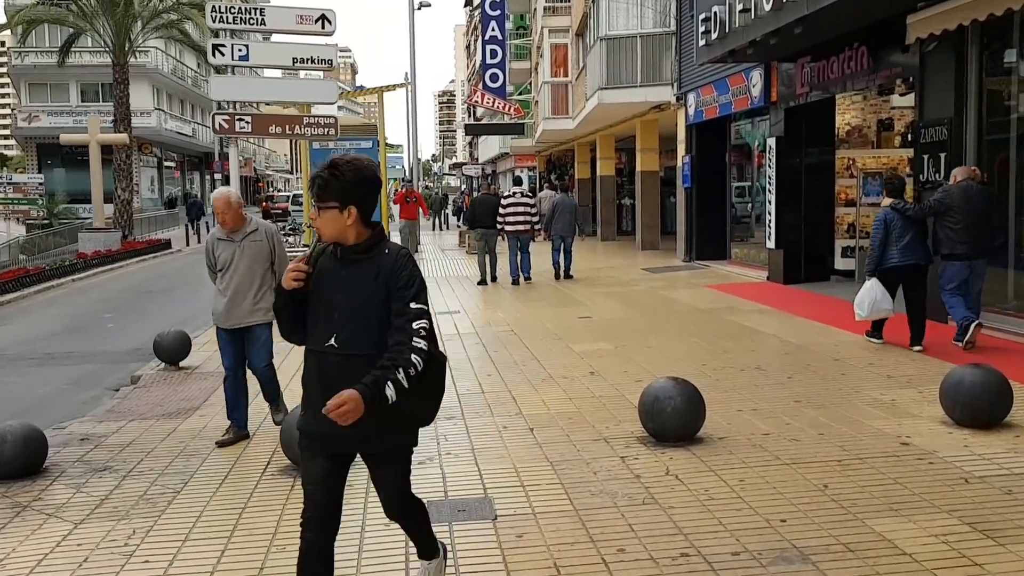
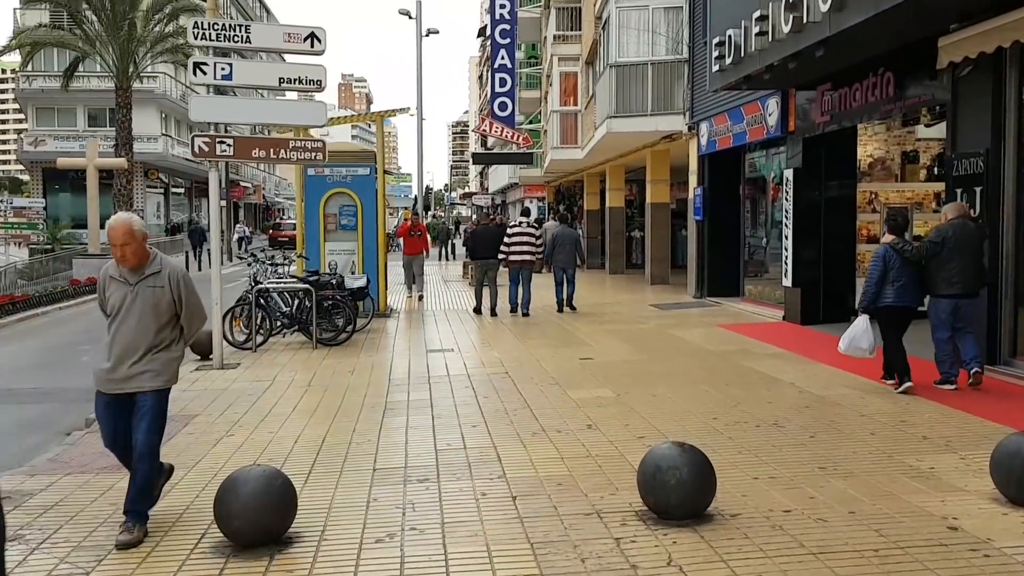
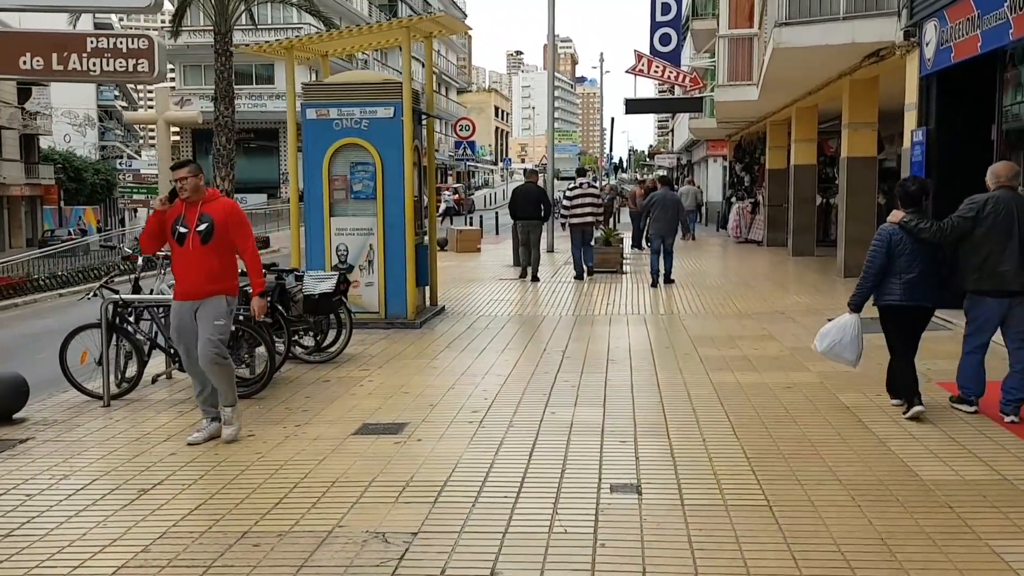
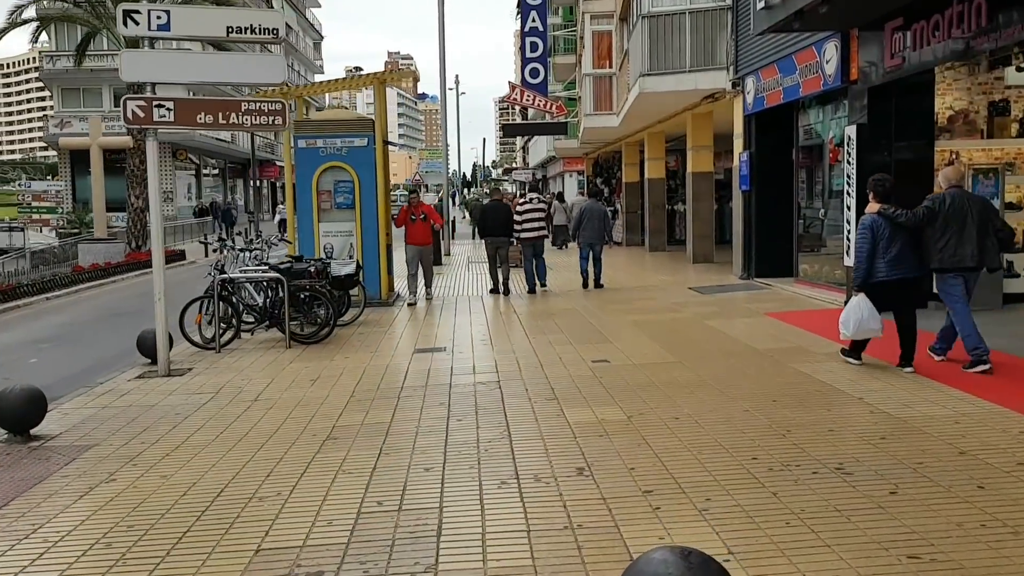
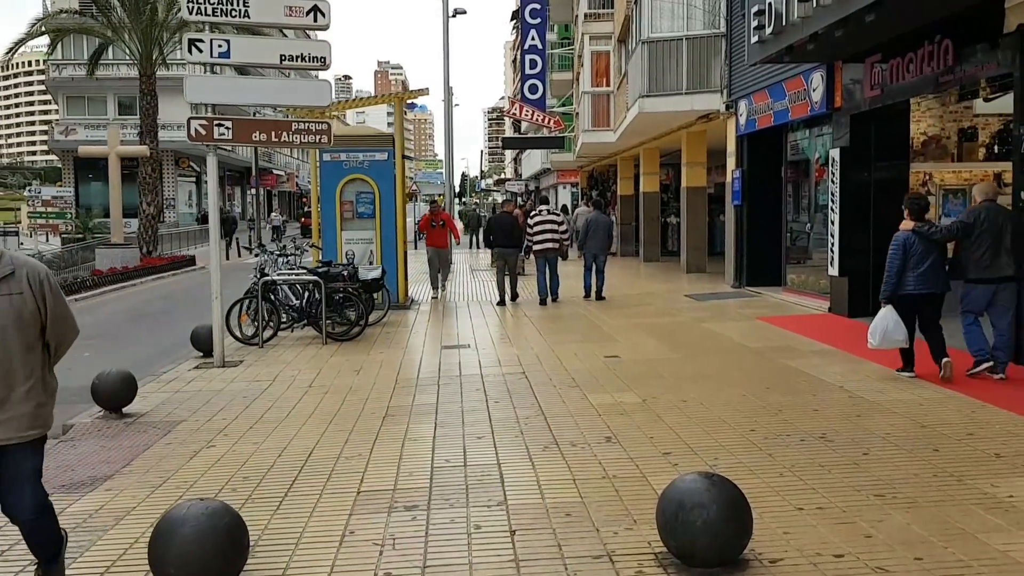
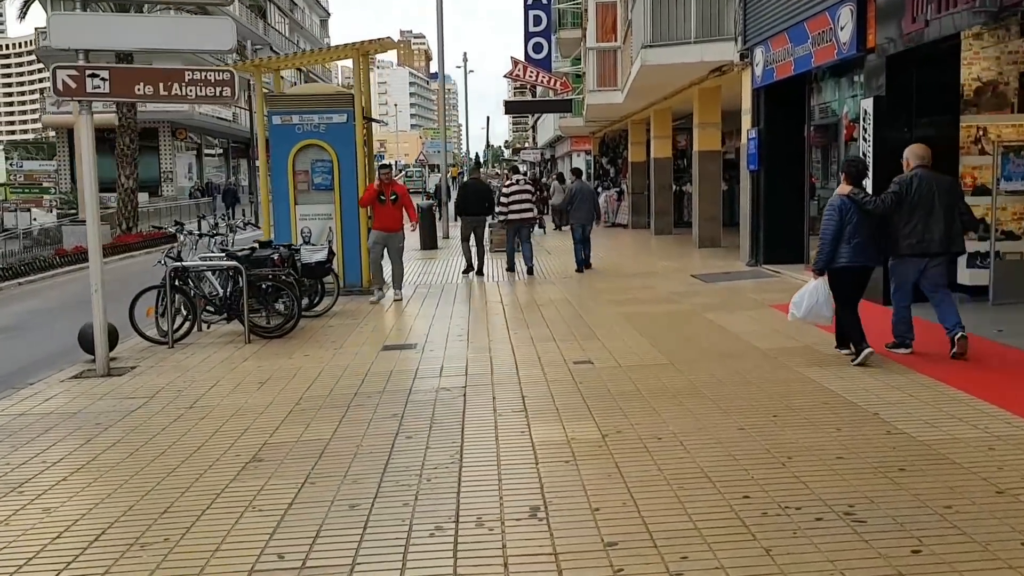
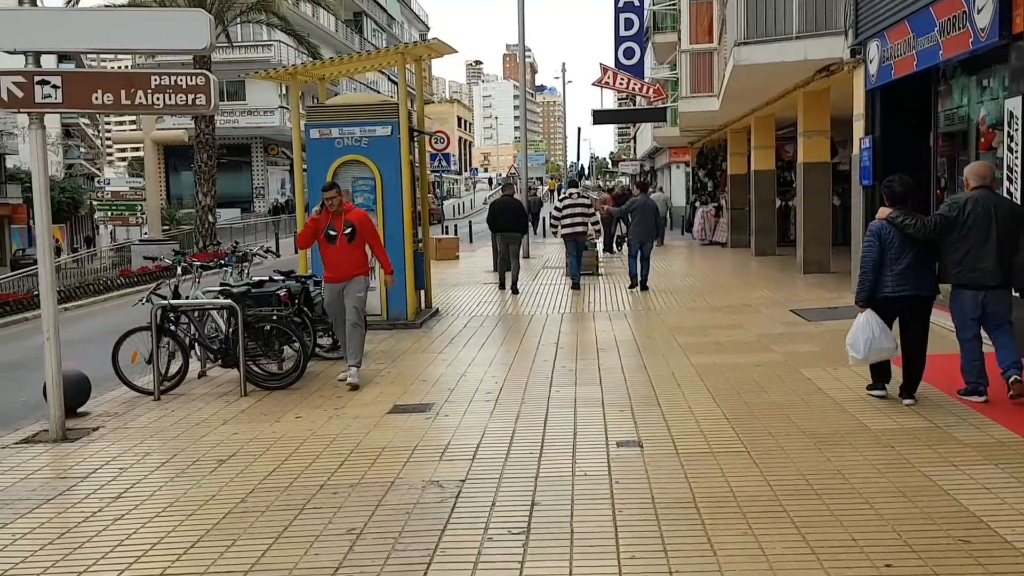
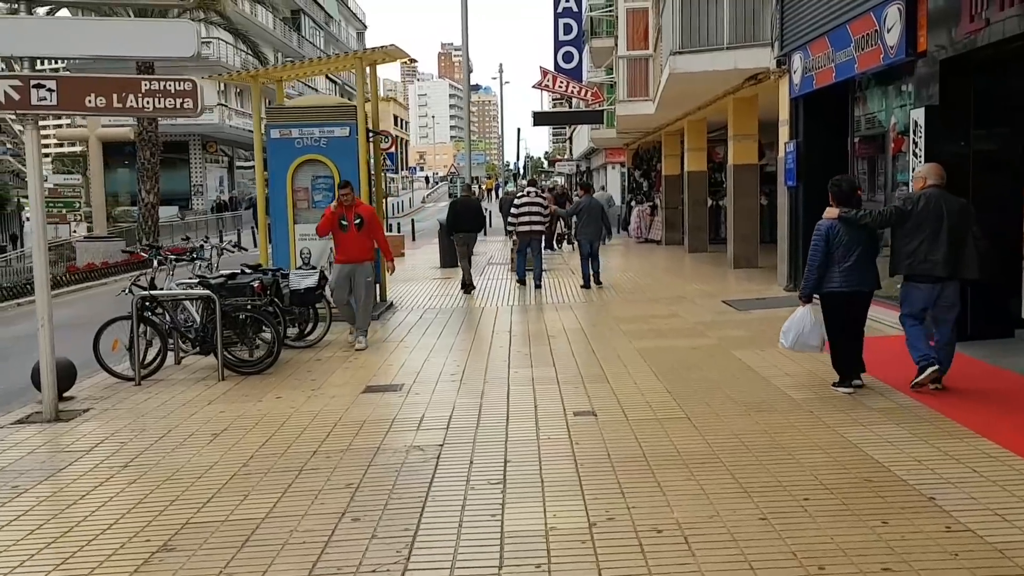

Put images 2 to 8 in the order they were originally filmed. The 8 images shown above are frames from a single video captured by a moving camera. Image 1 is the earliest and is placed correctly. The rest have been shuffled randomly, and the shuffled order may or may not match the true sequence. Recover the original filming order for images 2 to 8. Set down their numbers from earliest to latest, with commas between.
2, 5, 4, 6, 8, 7, 3
